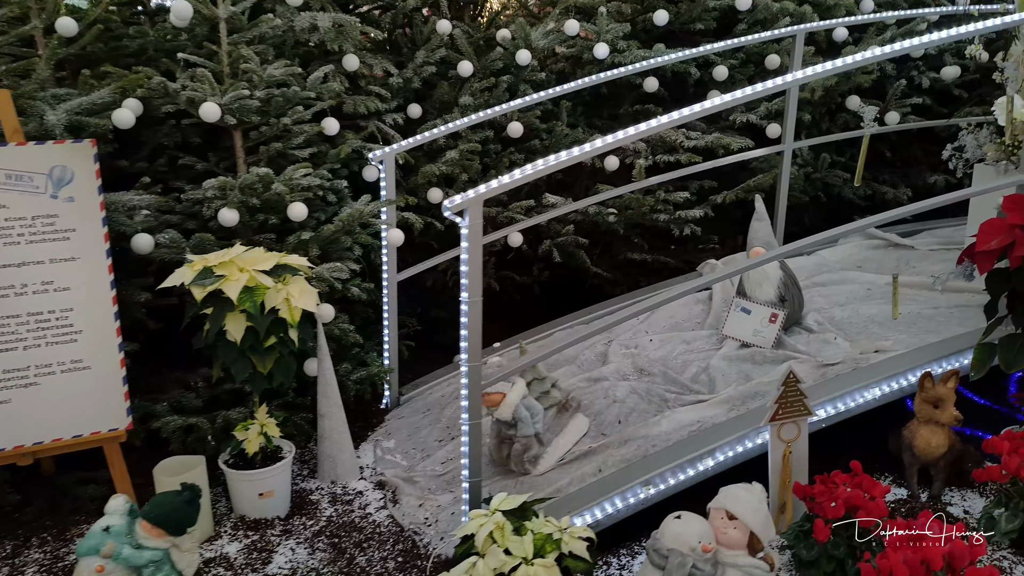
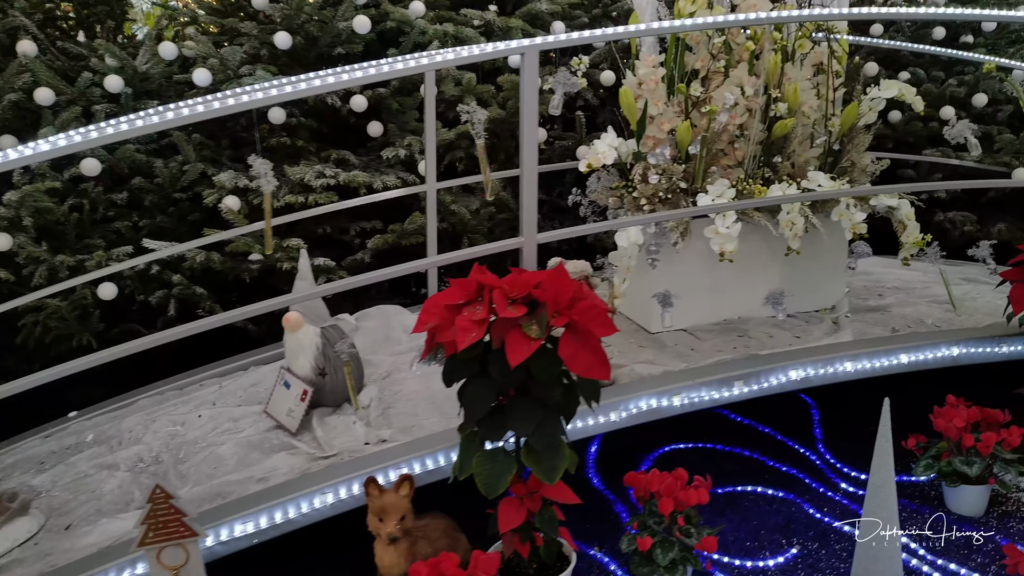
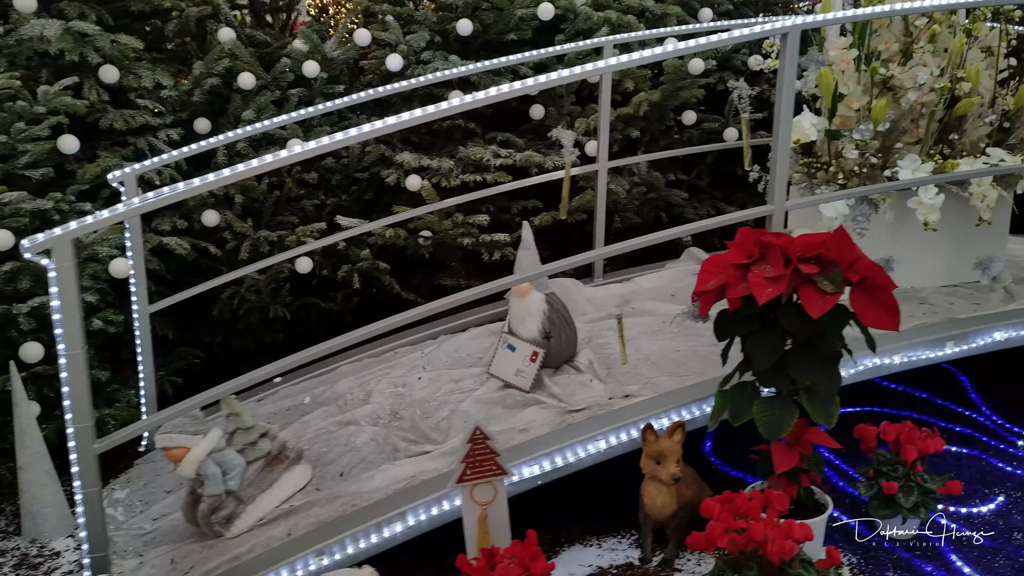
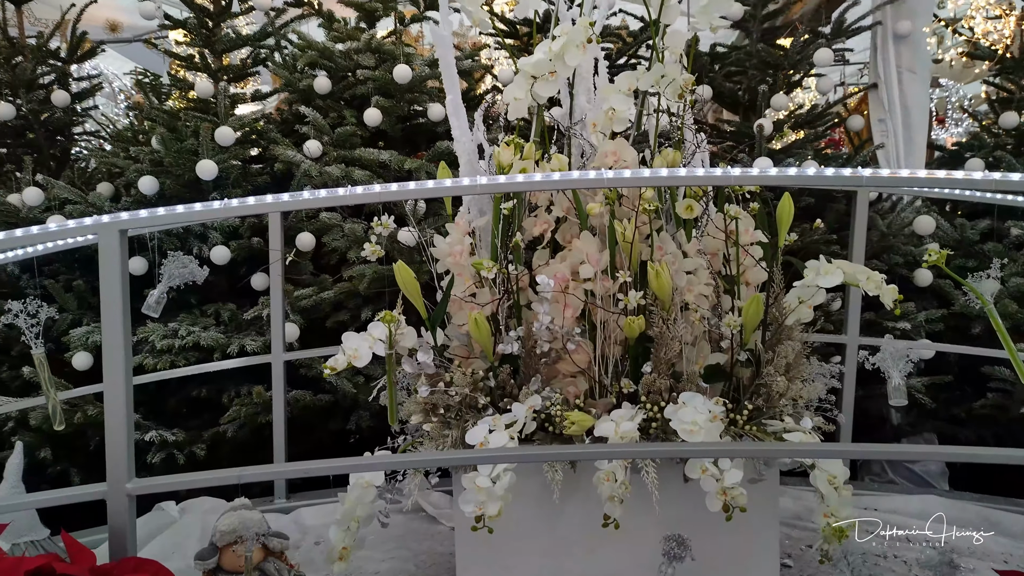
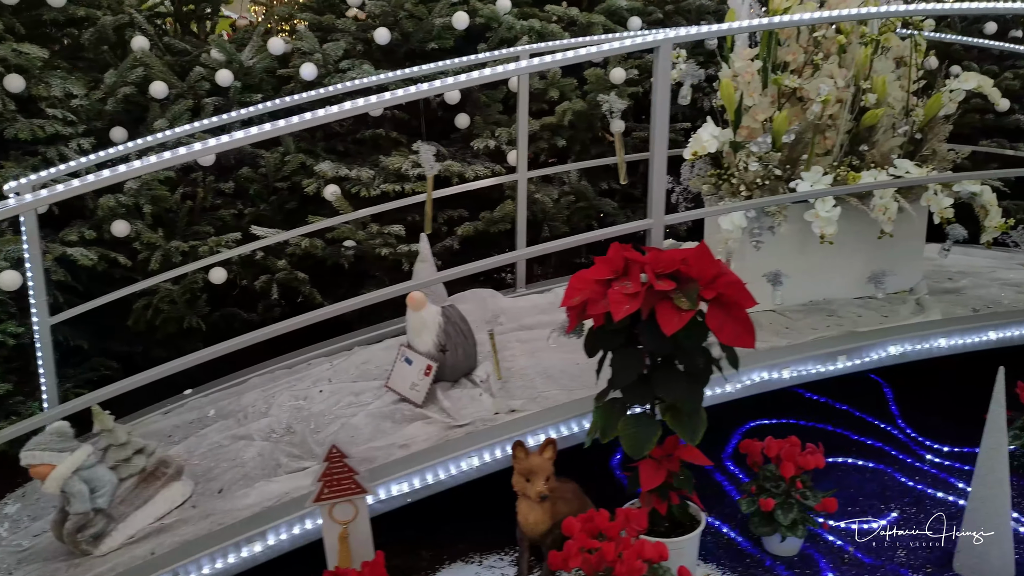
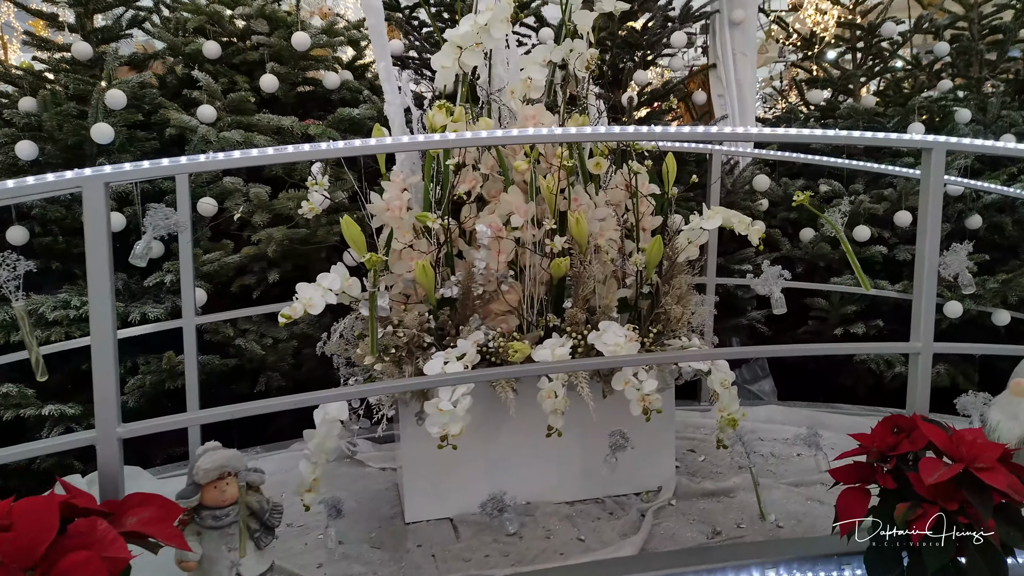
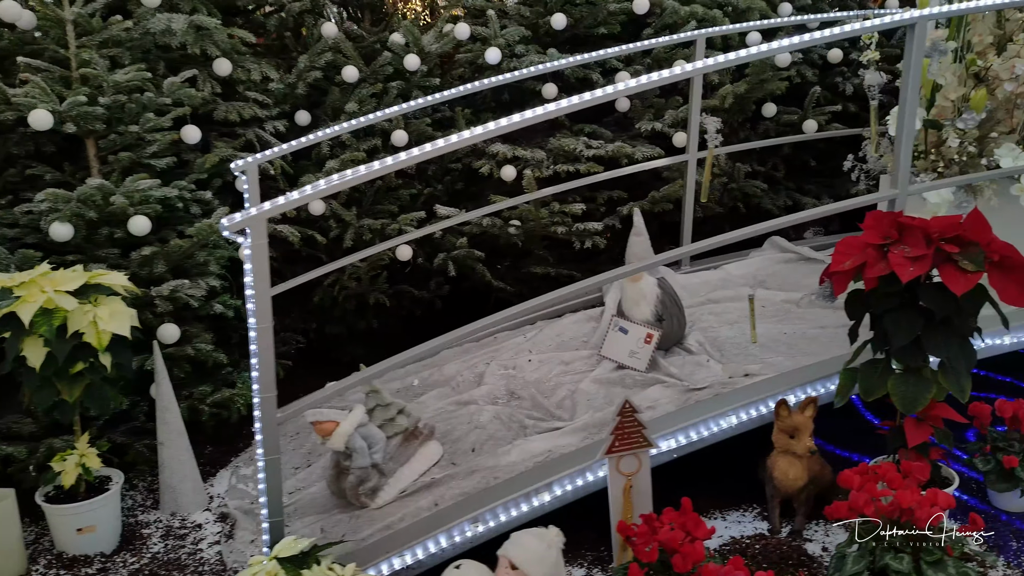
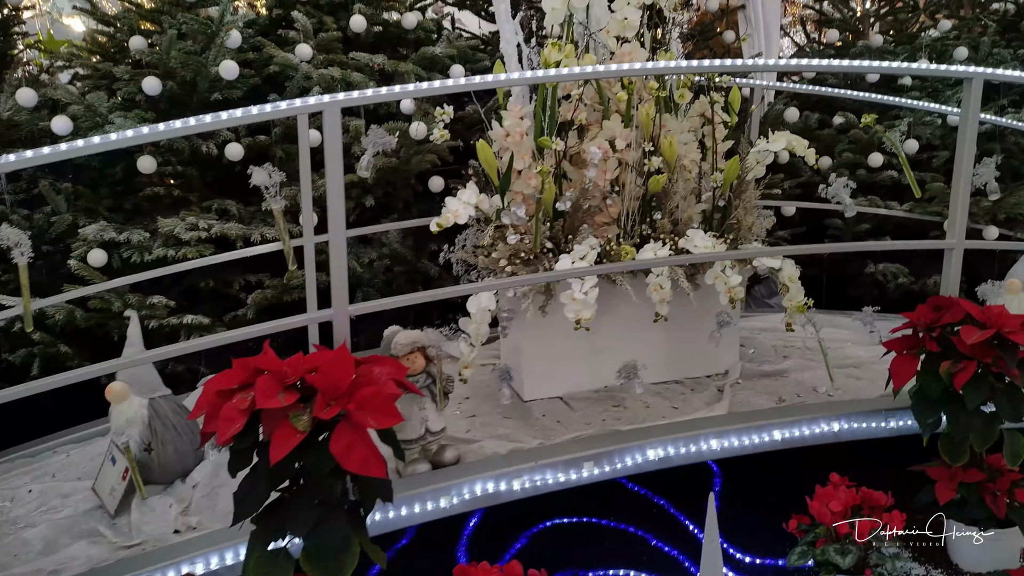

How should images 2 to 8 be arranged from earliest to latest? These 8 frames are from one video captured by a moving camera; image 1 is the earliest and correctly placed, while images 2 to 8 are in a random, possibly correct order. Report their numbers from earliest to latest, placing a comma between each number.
7, 3, 5, 2, 8, 6, 4
